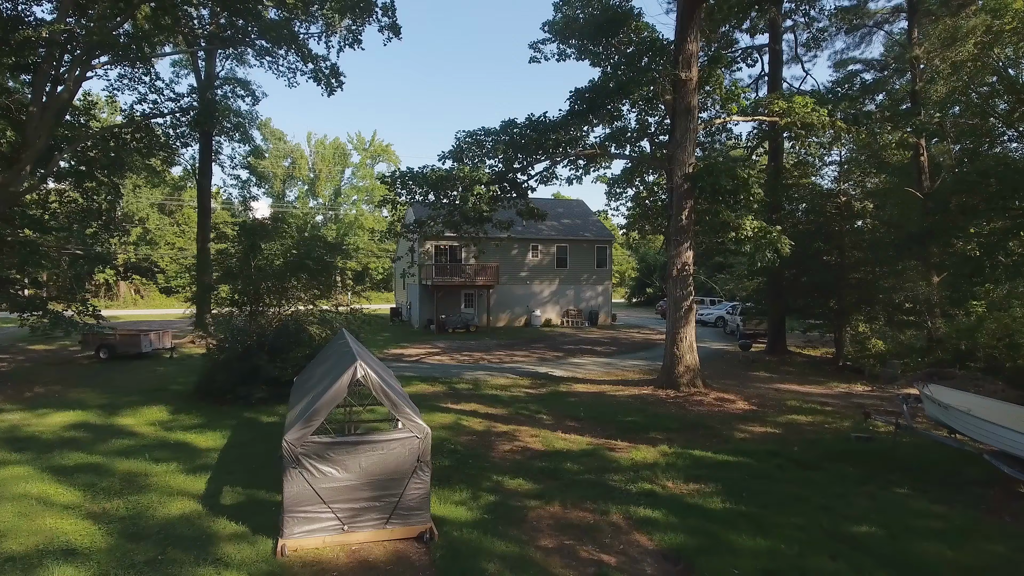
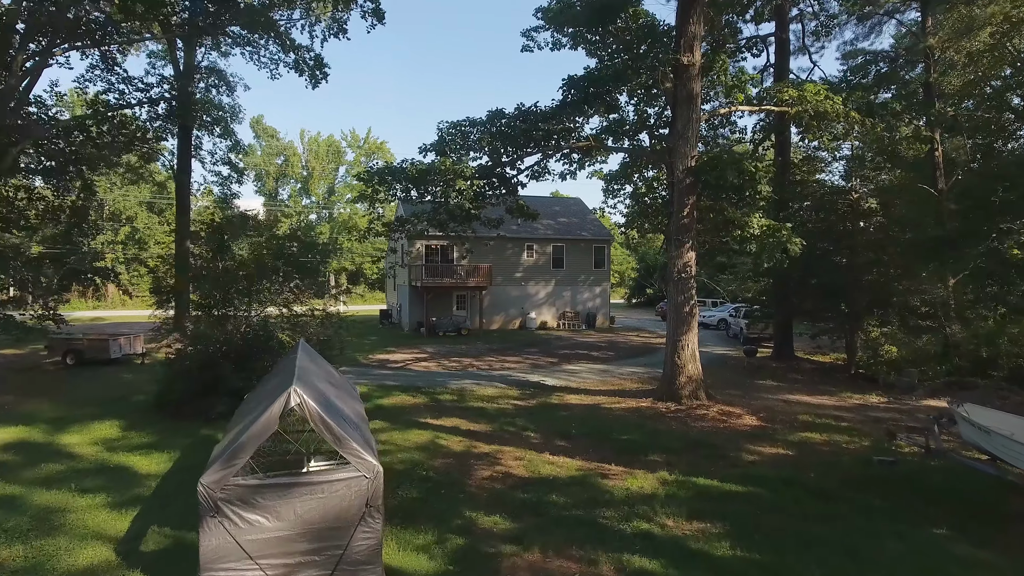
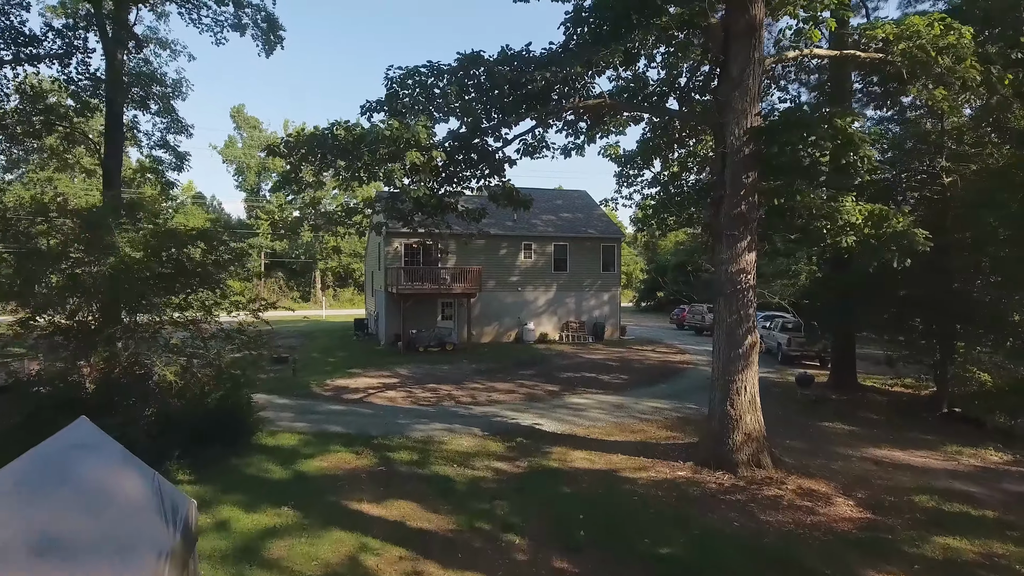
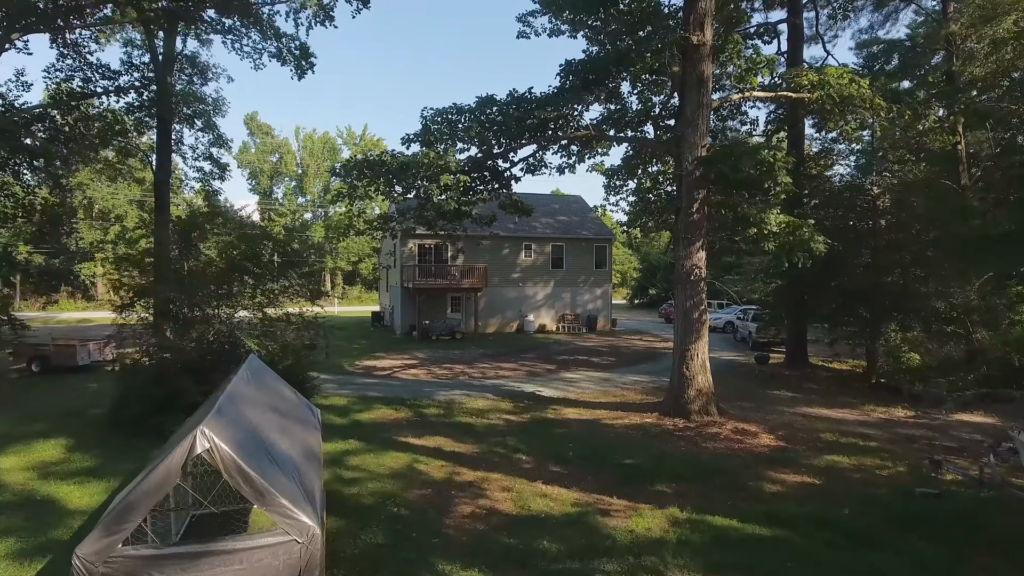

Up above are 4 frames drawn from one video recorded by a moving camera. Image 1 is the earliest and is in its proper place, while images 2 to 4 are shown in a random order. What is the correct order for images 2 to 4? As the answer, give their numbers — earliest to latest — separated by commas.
2, 4, 3
